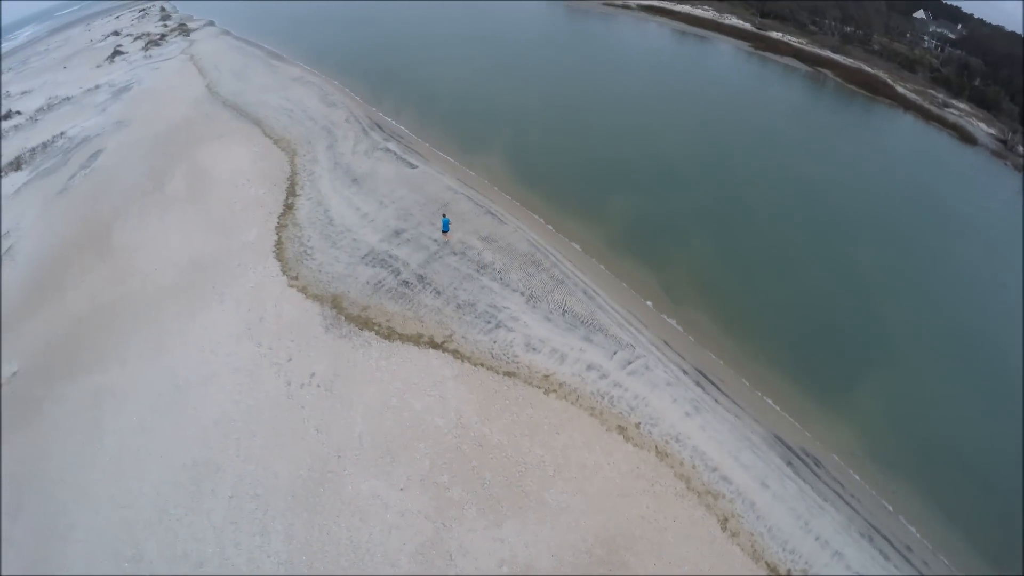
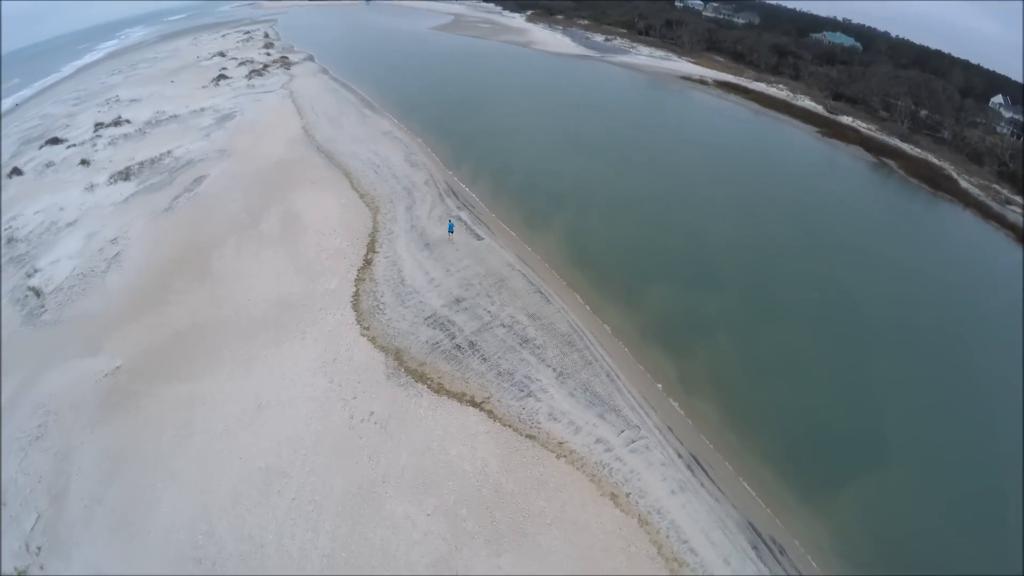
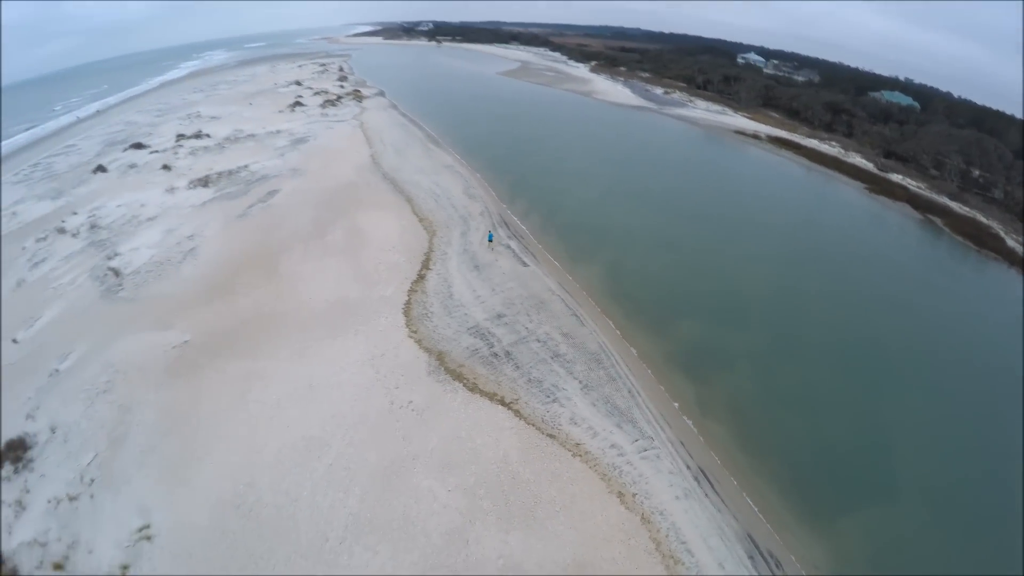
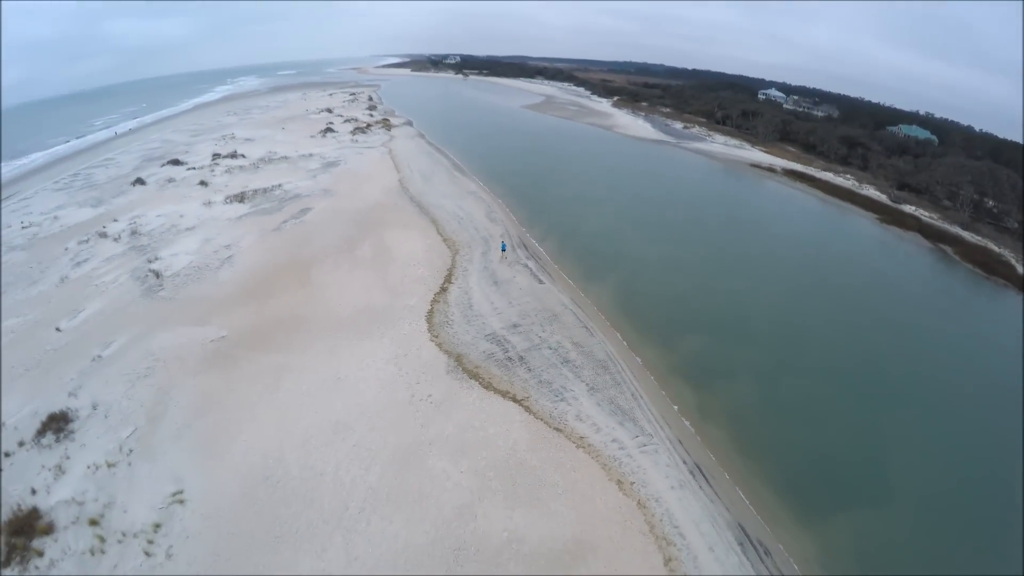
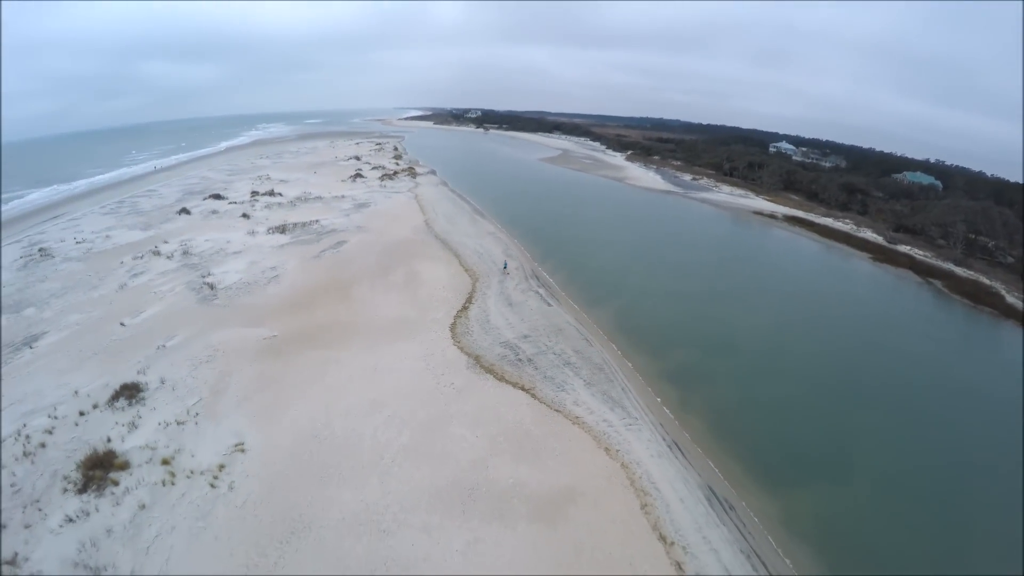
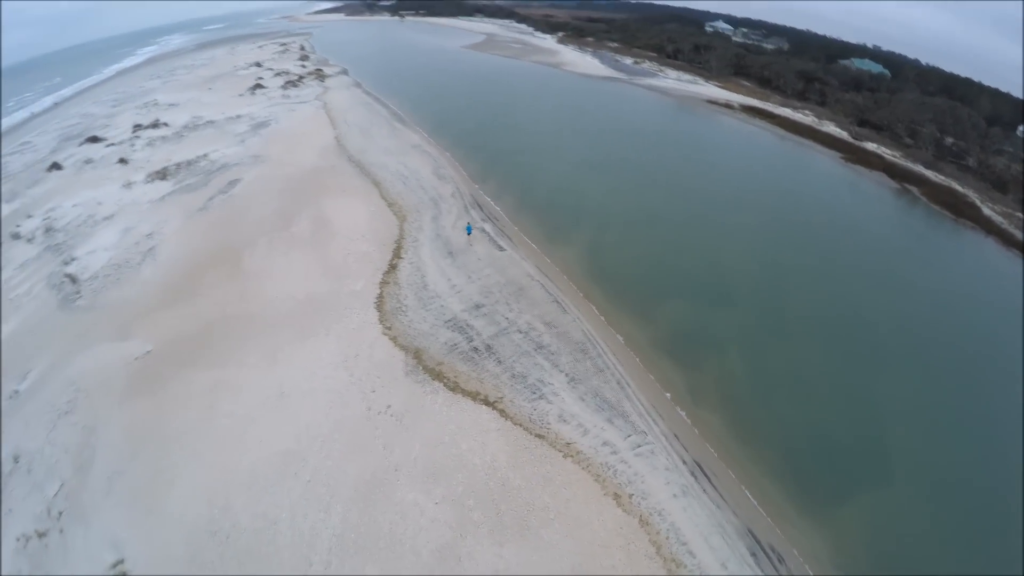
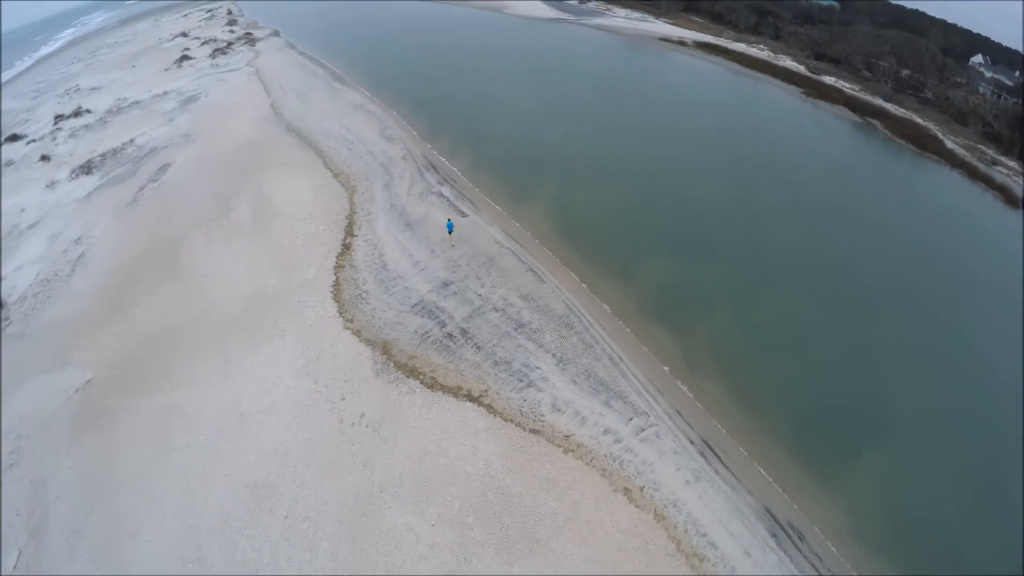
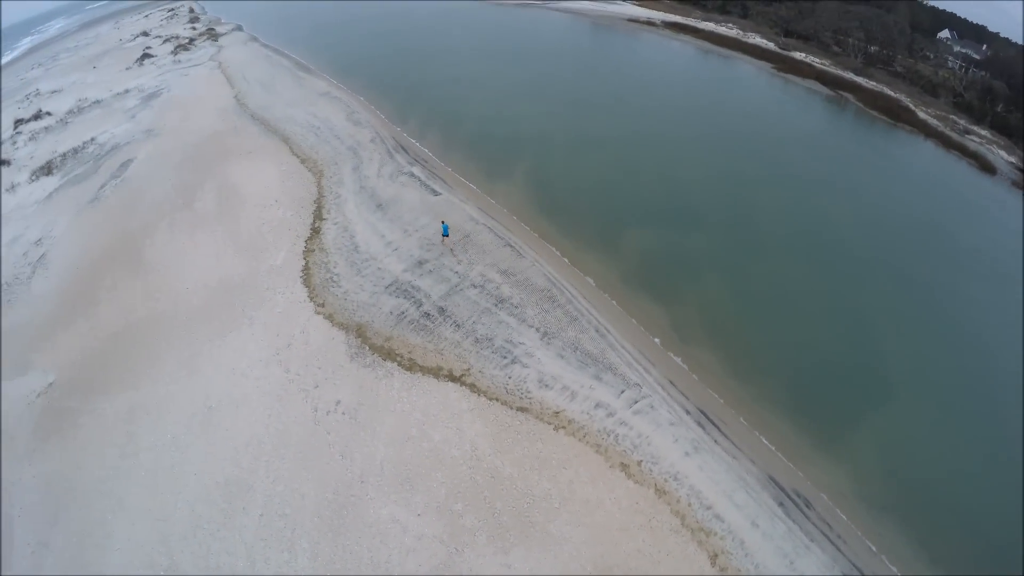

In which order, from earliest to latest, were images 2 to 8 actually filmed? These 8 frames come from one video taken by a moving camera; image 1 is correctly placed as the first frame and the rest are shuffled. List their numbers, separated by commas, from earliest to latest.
8, 7, 2, 6, 3, 4, 5
